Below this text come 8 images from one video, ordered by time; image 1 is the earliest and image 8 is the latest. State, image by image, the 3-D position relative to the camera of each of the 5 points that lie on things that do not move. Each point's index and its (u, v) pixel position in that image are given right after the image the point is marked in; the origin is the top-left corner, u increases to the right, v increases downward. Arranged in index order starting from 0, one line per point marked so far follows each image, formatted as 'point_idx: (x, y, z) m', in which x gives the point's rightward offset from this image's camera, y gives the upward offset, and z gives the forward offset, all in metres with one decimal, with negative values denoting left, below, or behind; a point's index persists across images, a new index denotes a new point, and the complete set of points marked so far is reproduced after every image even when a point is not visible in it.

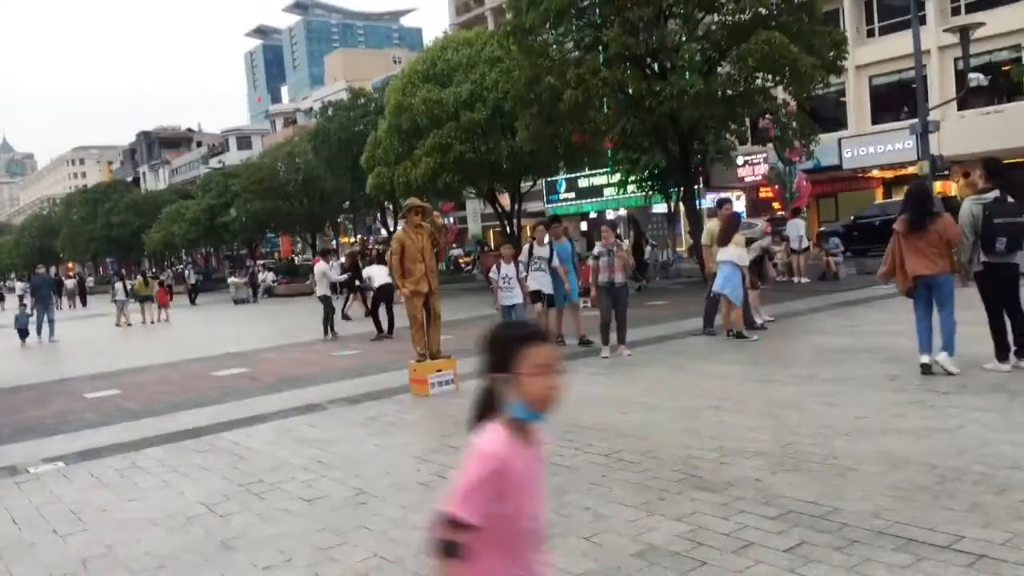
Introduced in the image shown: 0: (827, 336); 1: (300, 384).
0: (+3.9, -0.6, +10.8) m
1: (-2.7, -1.2, +11.0) m
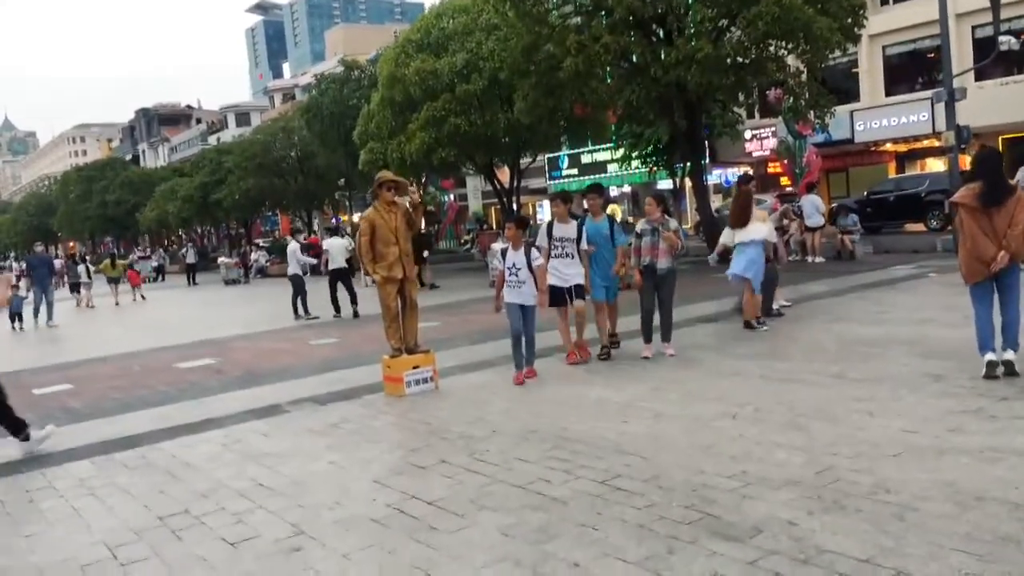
0: (+3.8, -0.4, +9.7) m
1: (-2.8, -1.0, +9.9) m
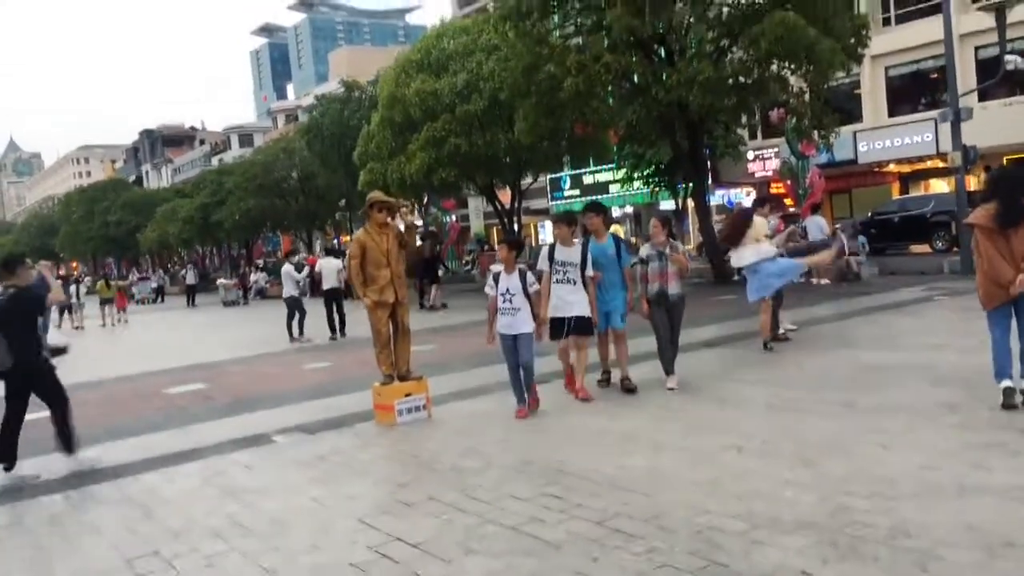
0: (+3.7, -0.7, +9.4) m
1: (-2.8, -1.3, +9.6) m
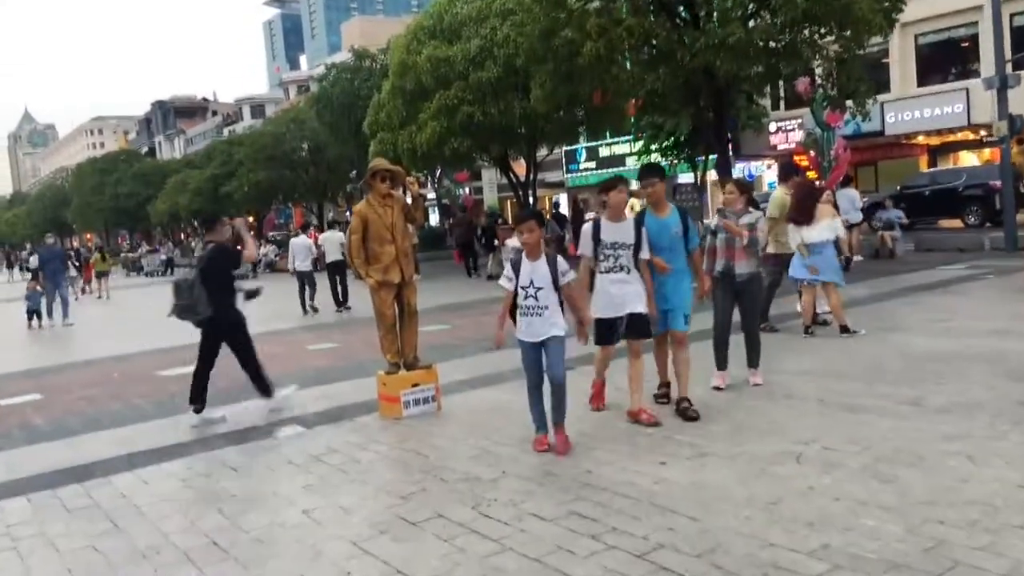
0: (+3.9, -0.5, +8.5) m
1: (-2.6, -1.0, +8.9) m
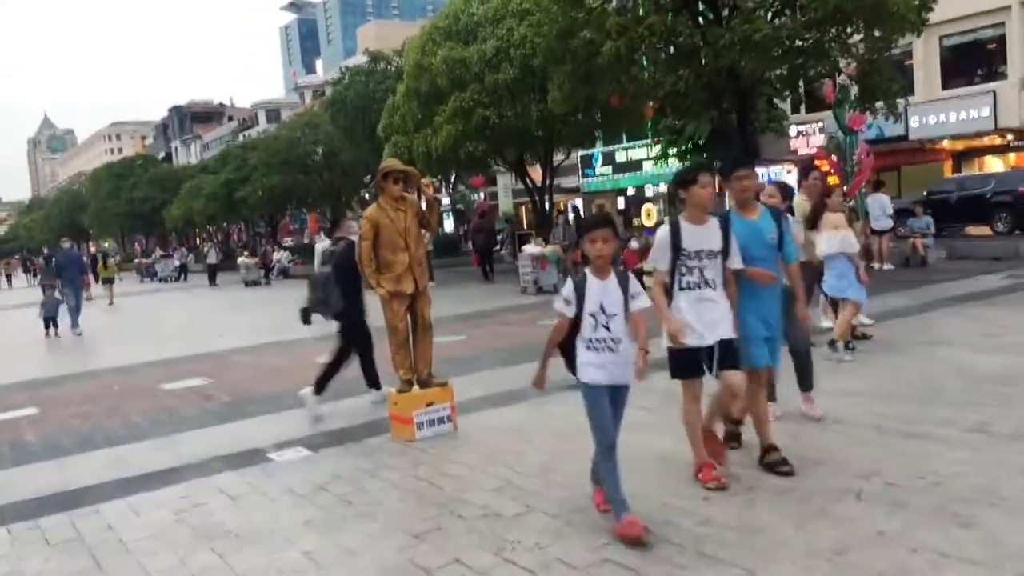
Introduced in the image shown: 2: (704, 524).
0: (+4.1, -0.6, +8.0) m
1: (-2.4, -1.1, +8.4) m
2: (+0.9, -1.1, +4.2) m
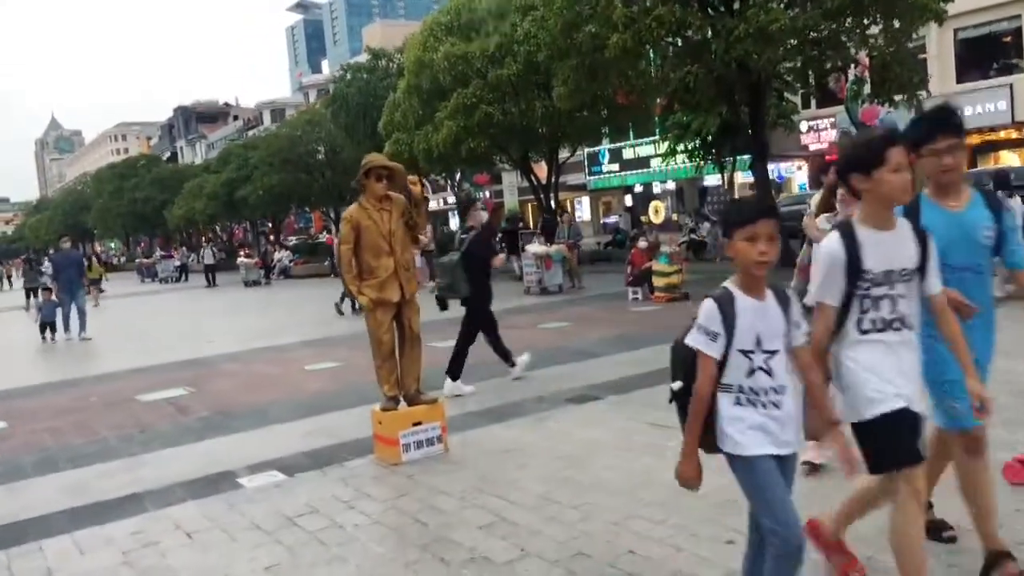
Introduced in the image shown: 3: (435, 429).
0: (+4.1, -0.6, +7.3) m
1: (-2.4, -1.2, +7.8) m
2: (+0.9, -1.2, +3.5) m
3: (-0.5, -1.0, +5.9) m
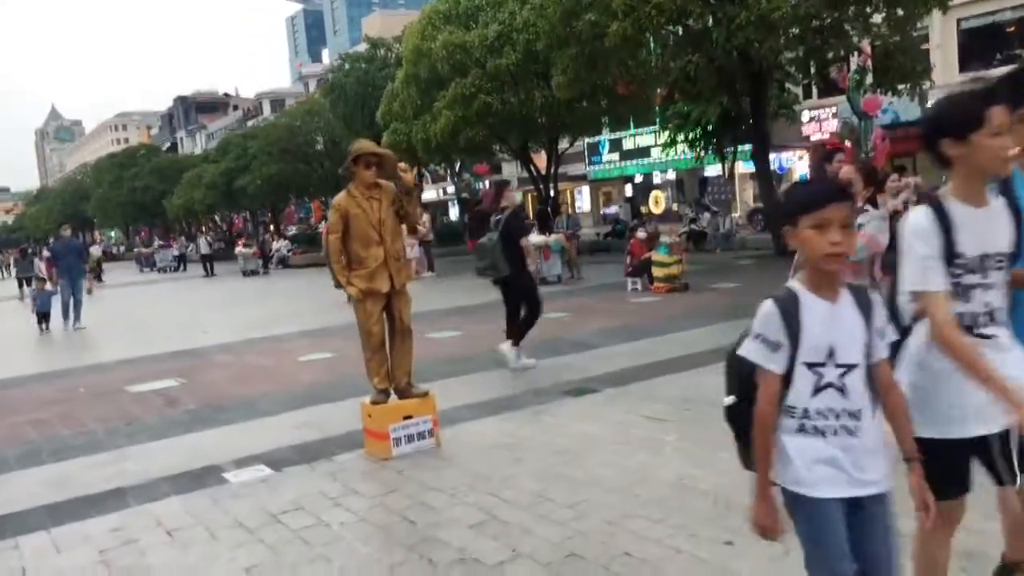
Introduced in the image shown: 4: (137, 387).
0: (+4.0, -0.5, +7.1) m
1: (-2.5, -1.1, +7.6) m
2: (+0.8, -1.1, +3.4) m
3: (-0.6, -0.9, +5.8) m
4: (-3.9, -1.0, +9.1) m
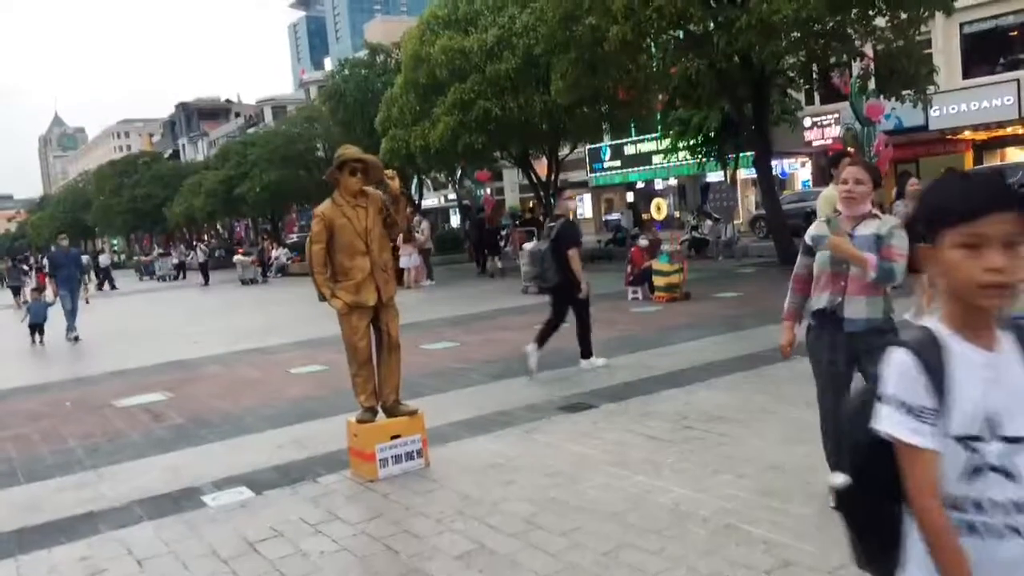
0: (+4.0, -0.6, +6.9) m
1: (-2.5, -1.2, +7.4) m
2: (+0.8, -1.2, +3.1) m
3: (-0.6, -1.0, +5.5) m
4: (-4.0, -1.2, +8.9) m
